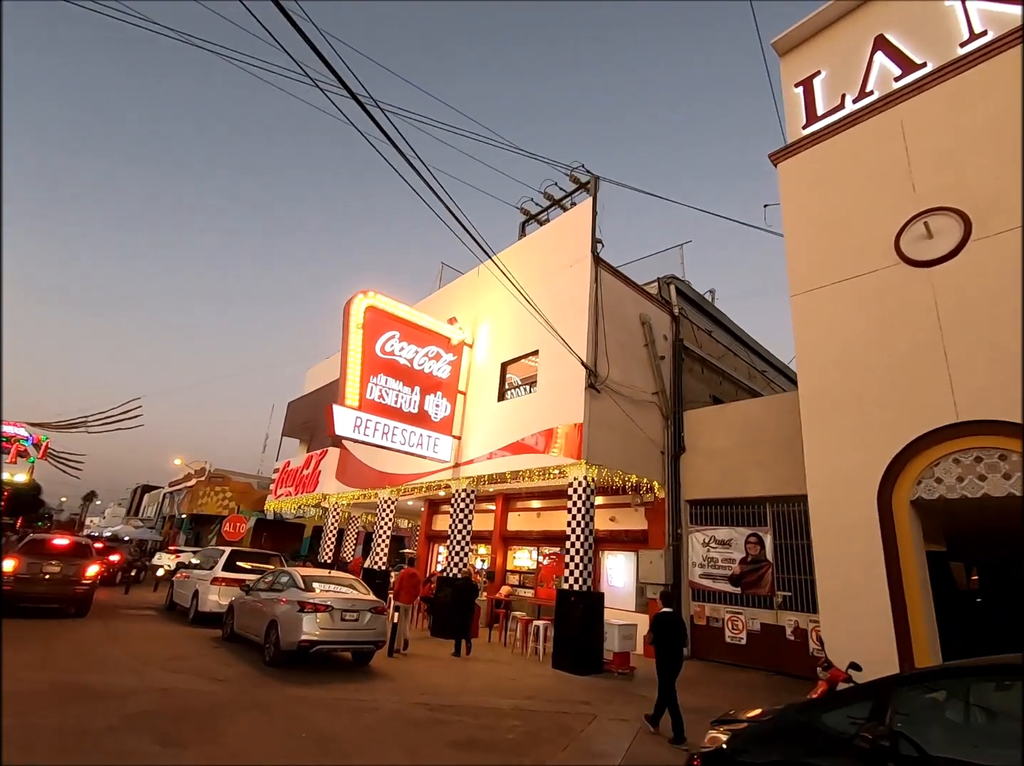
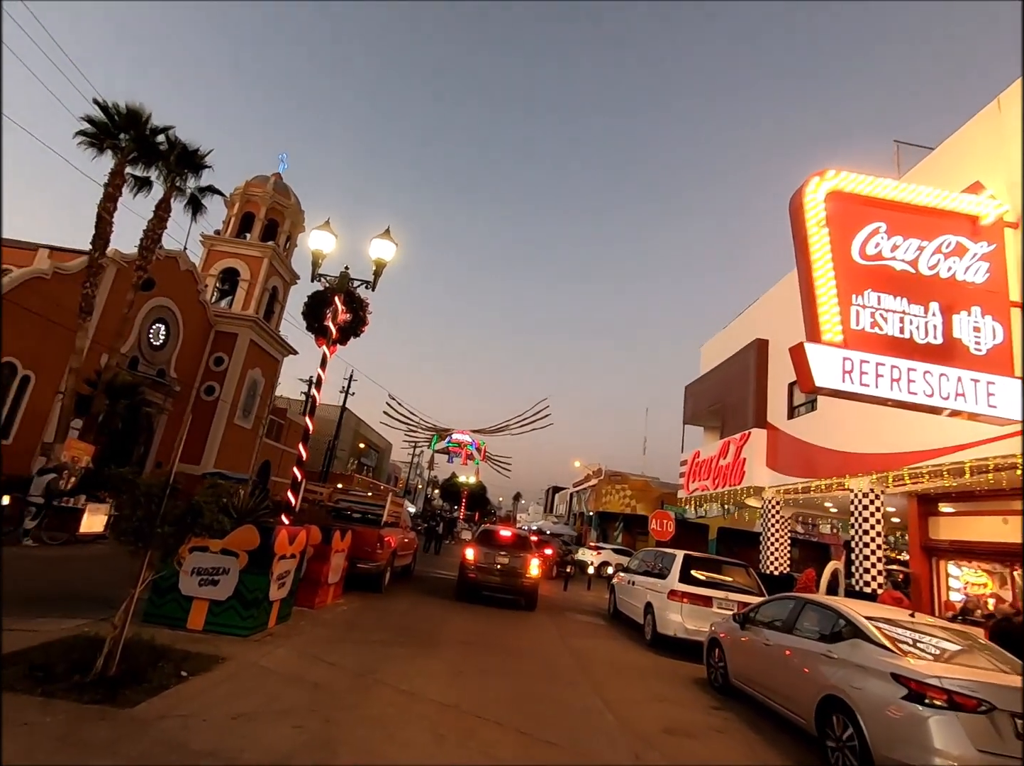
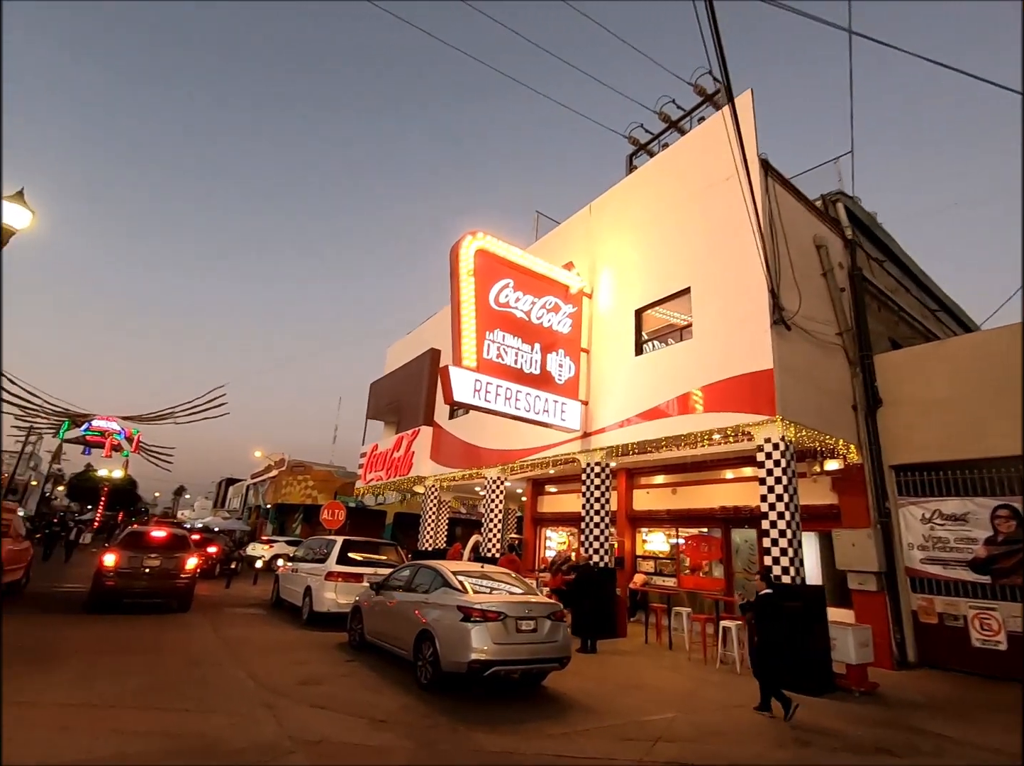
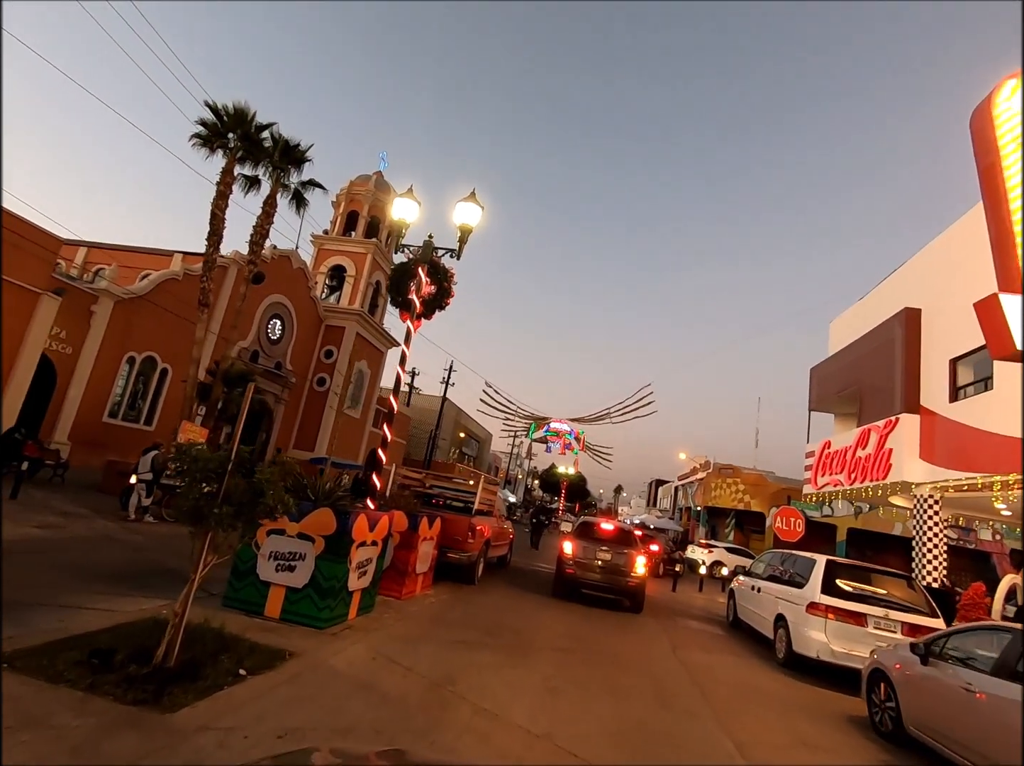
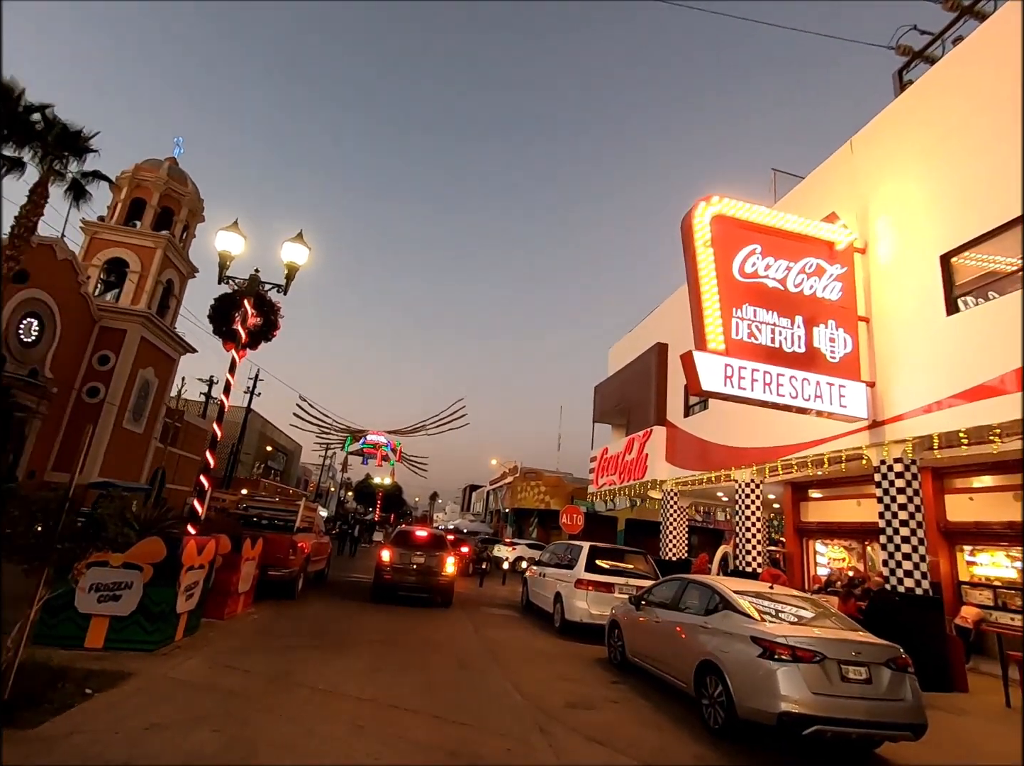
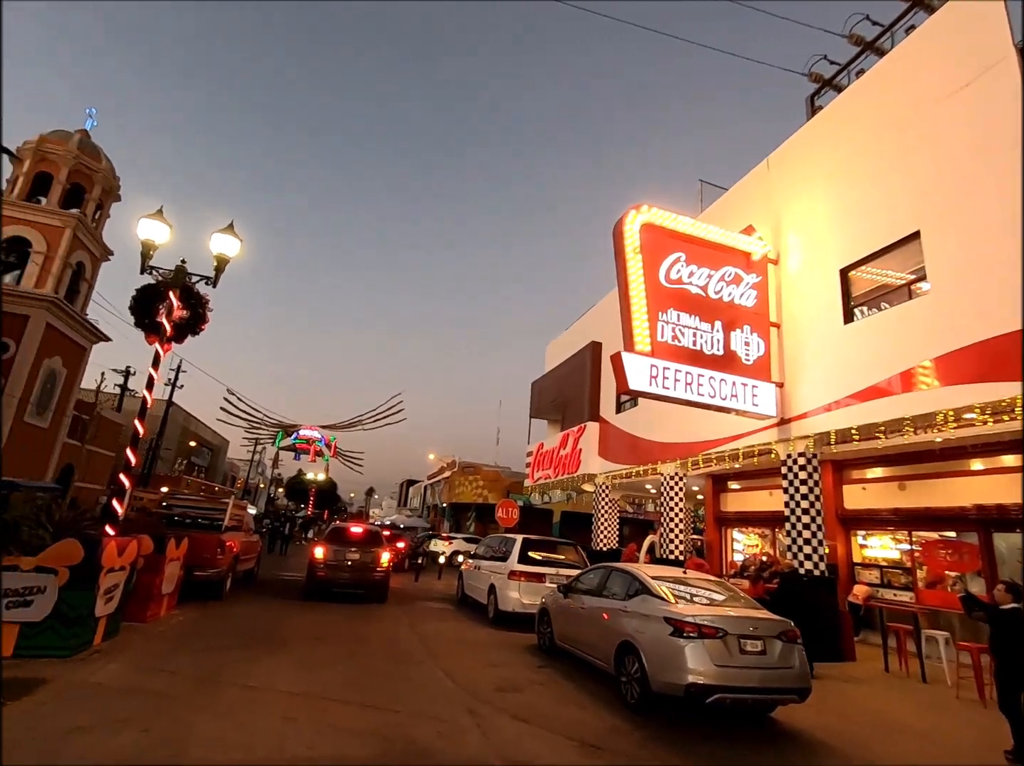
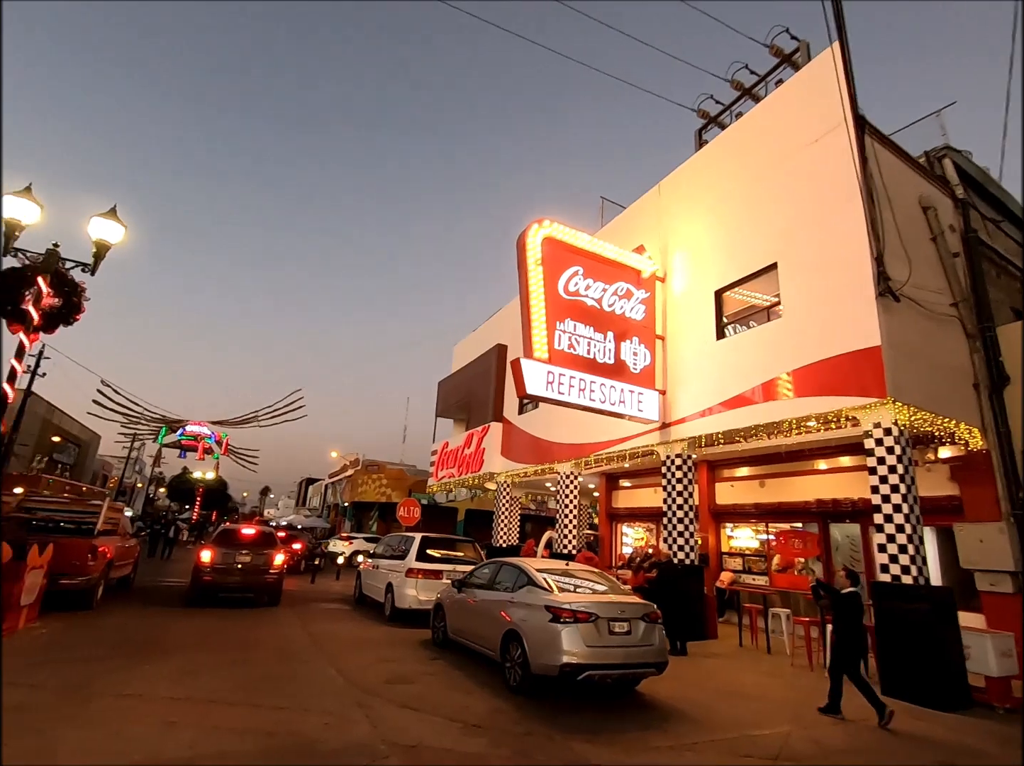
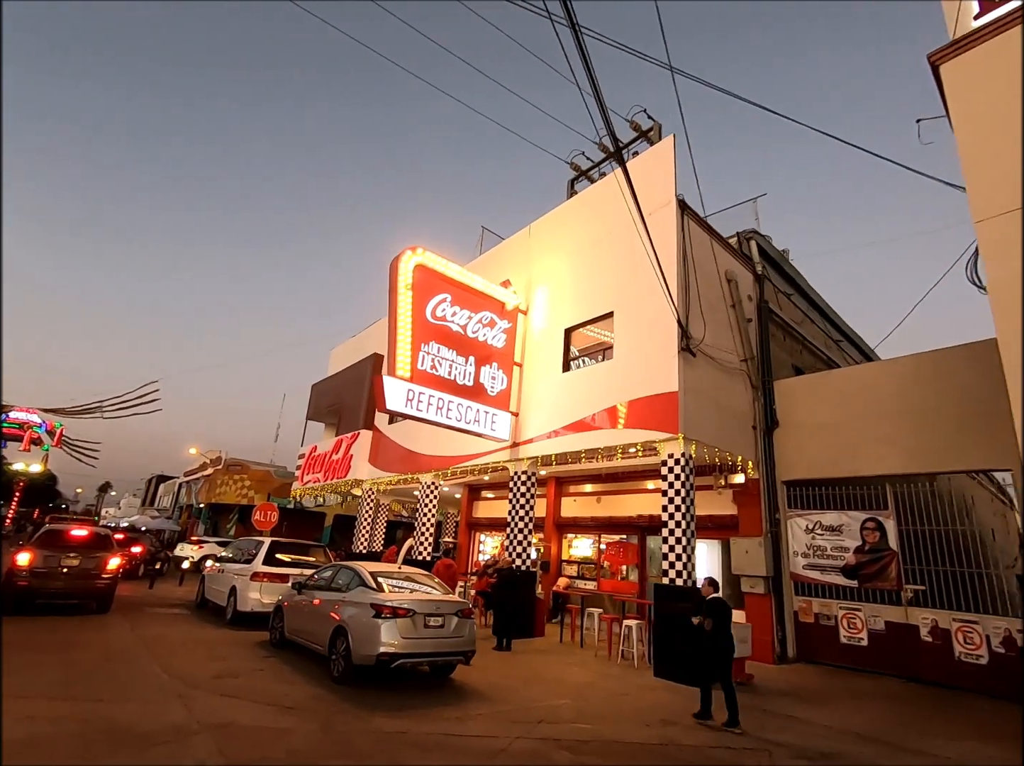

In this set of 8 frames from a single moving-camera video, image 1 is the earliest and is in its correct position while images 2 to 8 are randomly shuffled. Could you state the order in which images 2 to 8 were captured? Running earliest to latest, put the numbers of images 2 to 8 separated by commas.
8, 3, 7, 6, 5, 2, 4
